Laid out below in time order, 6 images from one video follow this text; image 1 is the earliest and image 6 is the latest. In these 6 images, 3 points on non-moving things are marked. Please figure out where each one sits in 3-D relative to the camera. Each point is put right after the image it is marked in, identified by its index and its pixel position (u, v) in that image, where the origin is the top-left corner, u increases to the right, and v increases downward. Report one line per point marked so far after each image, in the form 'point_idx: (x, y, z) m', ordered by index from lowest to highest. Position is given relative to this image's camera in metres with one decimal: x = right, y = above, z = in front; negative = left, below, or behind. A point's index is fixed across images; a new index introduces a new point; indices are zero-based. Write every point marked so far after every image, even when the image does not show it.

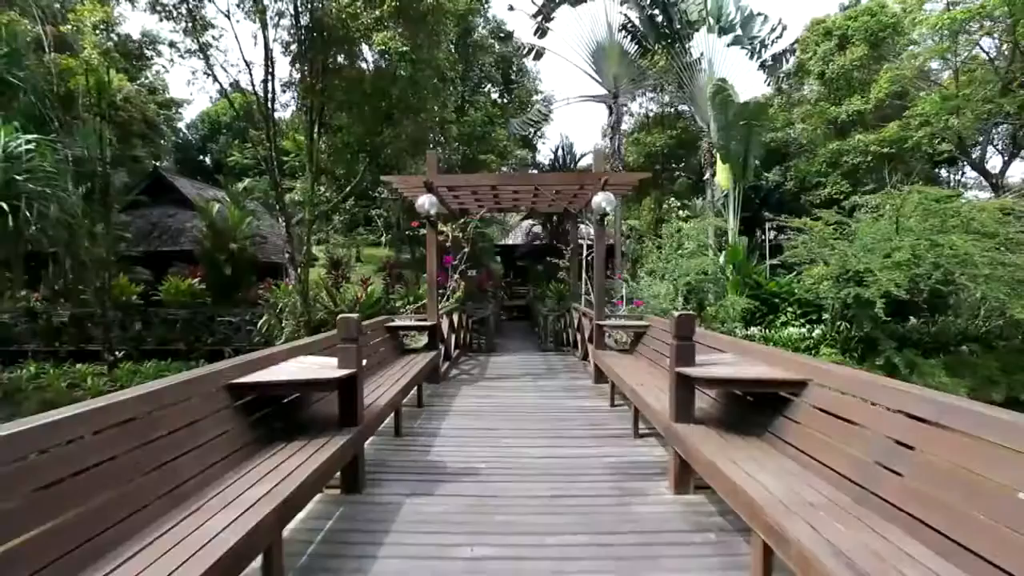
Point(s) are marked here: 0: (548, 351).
0: (+0.5, -1.0, +7.4) m
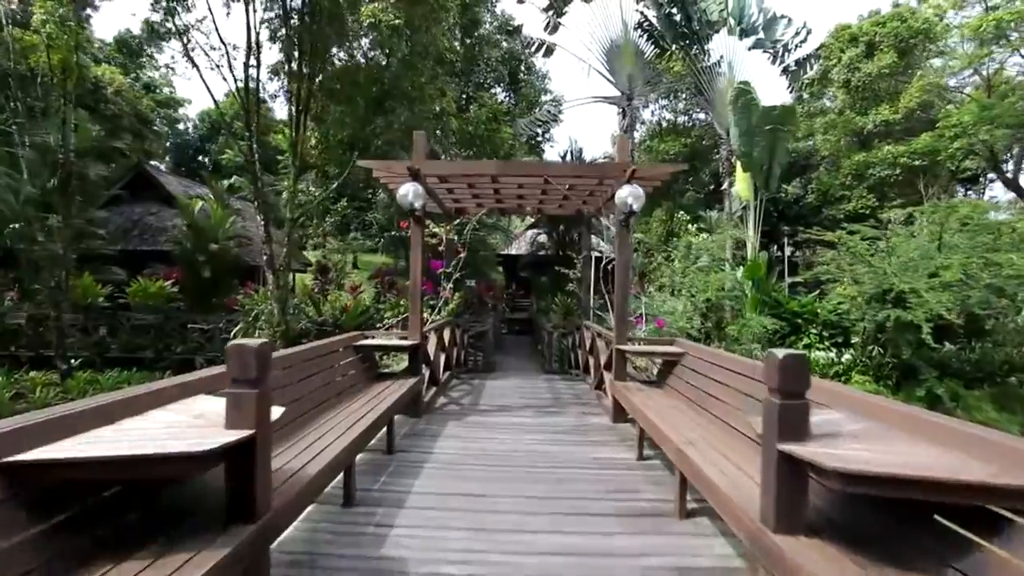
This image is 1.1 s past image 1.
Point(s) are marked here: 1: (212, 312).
0: (+0.5, -1.2, +6.6) m
1: (-5.1, -0.4, +8.7) m
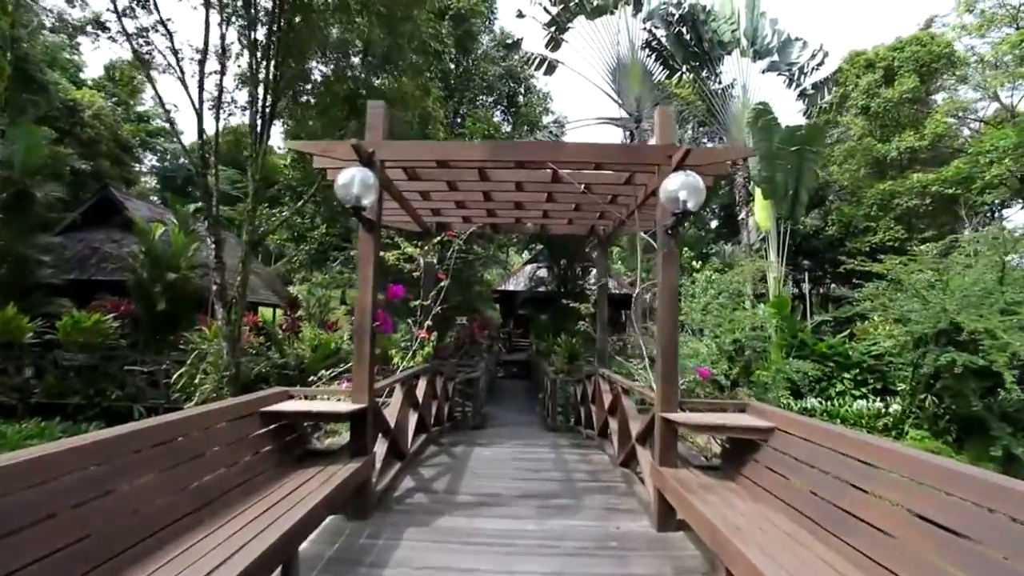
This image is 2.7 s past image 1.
0: (+0.5, -1.6, +5.4) m
1: (-5.2, -0.9, +7.6) m
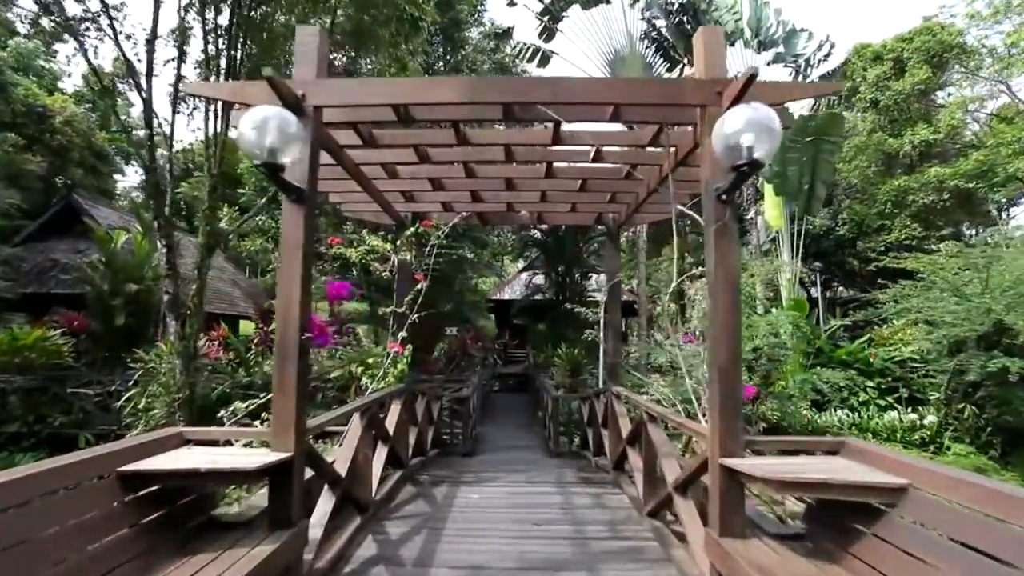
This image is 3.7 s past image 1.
0: (+0.4, -1.6, +4.7) m
1: (-5.2, -1.1, +6.8) m
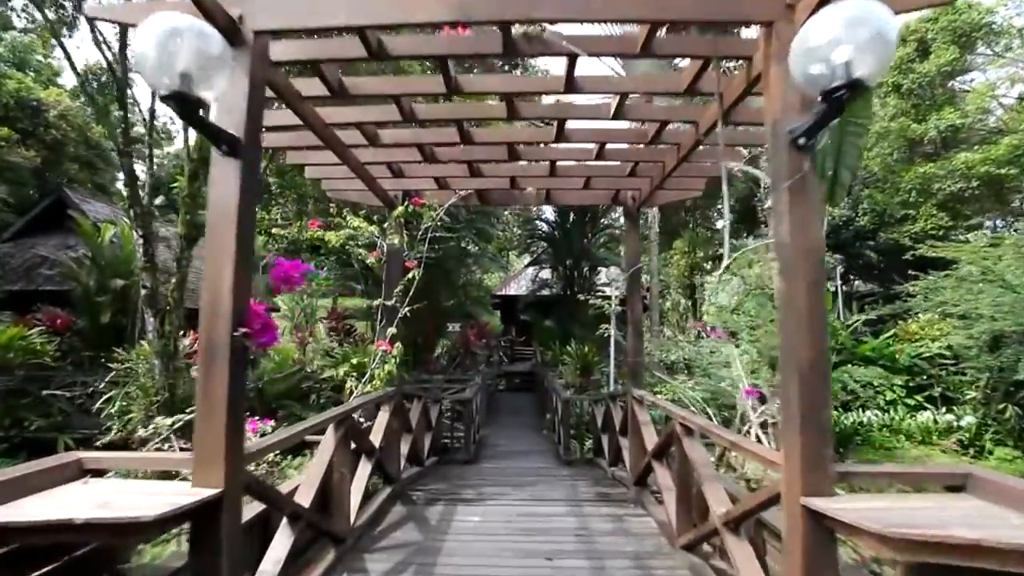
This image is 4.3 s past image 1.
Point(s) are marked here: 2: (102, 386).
0: (+0.5, -1.5, +4.3) m
1: (-5.2, -1.0, +6.5) m
2: (-4.5, -1.1, +5.7) m
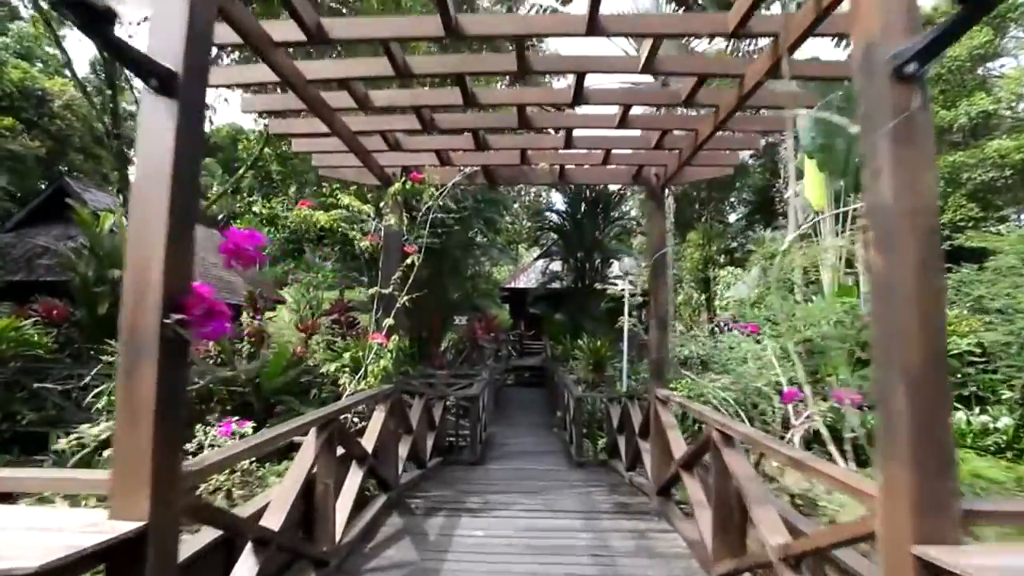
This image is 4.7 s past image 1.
0: (+0.5, -1.4, +4.0) m
1: (-5.0, -0.9, +6.3) m
2: (-4.4, -1.0, +5.5) m
